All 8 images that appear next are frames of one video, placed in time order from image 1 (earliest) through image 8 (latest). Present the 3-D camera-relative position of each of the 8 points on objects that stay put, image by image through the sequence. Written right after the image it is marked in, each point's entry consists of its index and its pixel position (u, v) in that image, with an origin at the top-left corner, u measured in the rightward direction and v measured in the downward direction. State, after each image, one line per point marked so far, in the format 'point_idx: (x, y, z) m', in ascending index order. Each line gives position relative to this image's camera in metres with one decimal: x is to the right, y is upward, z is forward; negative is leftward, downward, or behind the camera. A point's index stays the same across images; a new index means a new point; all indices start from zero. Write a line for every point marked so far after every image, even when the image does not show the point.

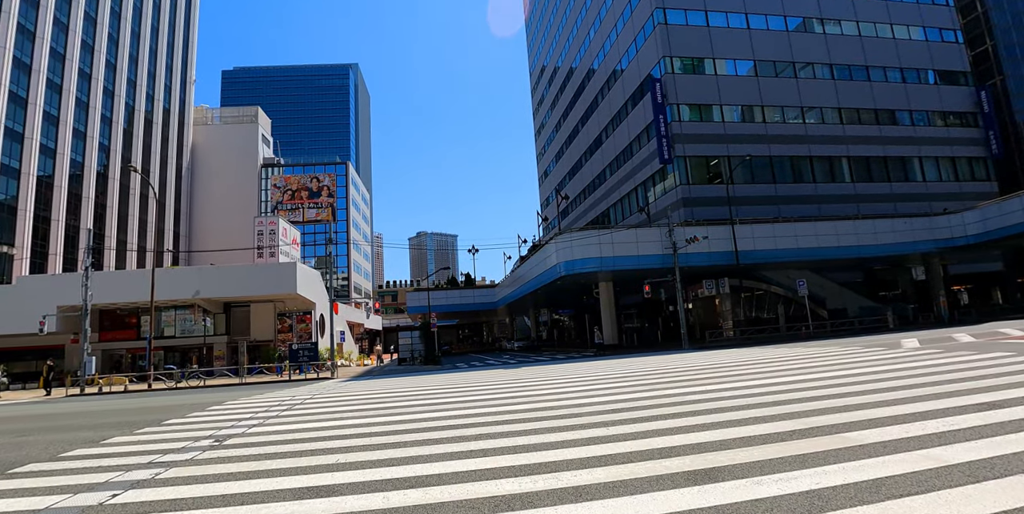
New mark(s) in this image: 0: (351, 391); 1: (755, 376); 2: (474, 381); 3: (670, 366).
0: (-6.0, -4.9, +18.6) m
1: (+6.1, -3.0, +12.7) m
2: (-1.5, -4.8, +19.6) m
3: (+6.0, -4.2, +19.7) m
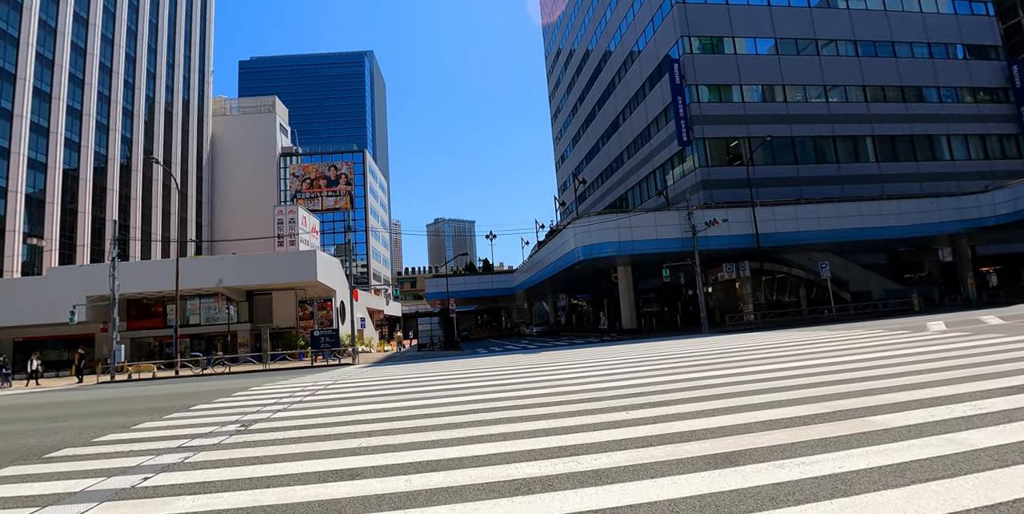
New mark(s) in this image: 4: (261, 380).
0: (-5.3, -4.4, +18.9) m
1: (+6.5, -2.6, +12.5) m
2: (-0.8, -4.2, +19.8) m
3: (+6.7, -3.6, +19.6) m
4: (-9.5, -4.7, +19.0) m
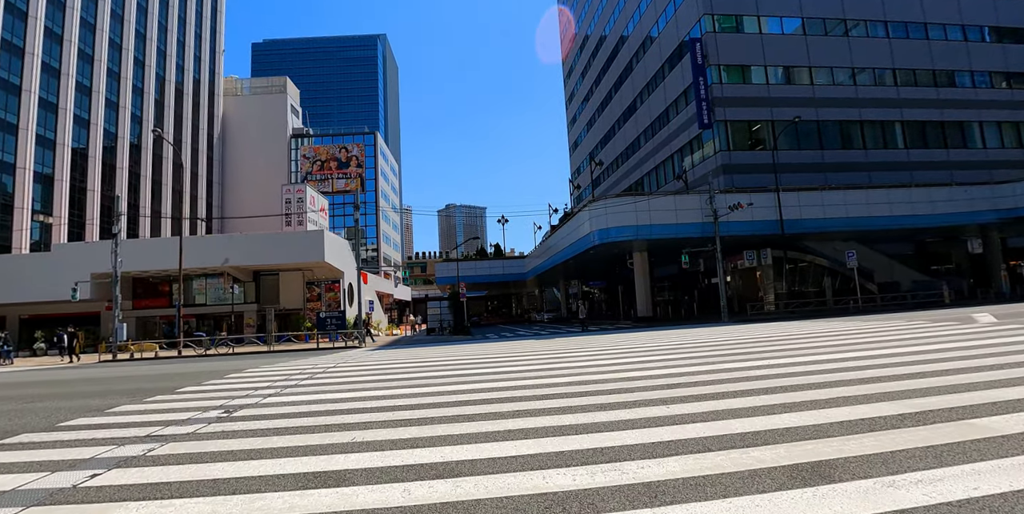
0: (-4.9, -3.6, +18.1) m
1: (+6.9, -2.1, +11.5) m
2: (-0.3, -3.5, +18.9) m
3: (+7.2, -3.0, +18.5) m
4: (-9.0, -3.8, +18.3) m
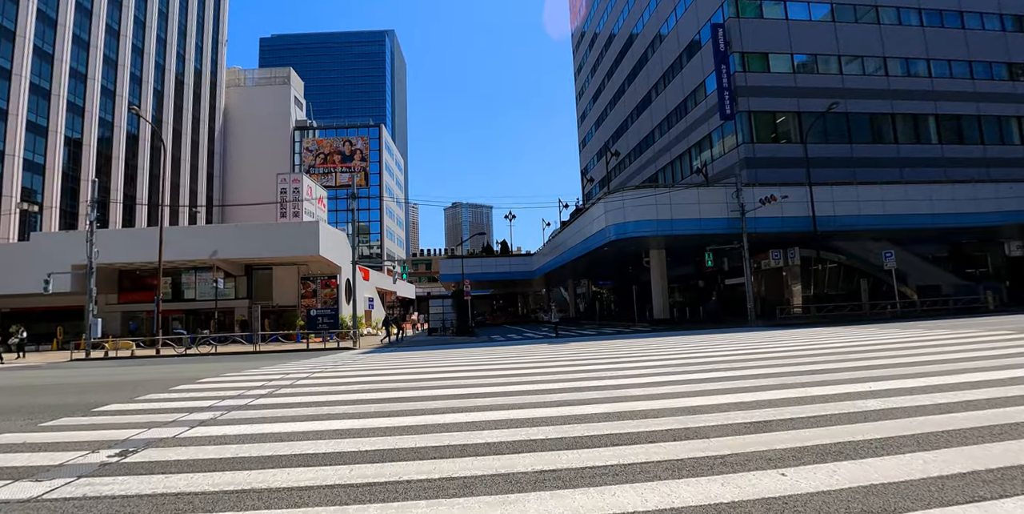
0: (-4.6, -3.4, +16.0) m
1: (+7.1, -2.0, +9.2) m
2: (0.0, -3.3, +16.8) m
3: (+7.5, -2.9, +16.3) m
4: (-8.7, -3.5, +16.3) m
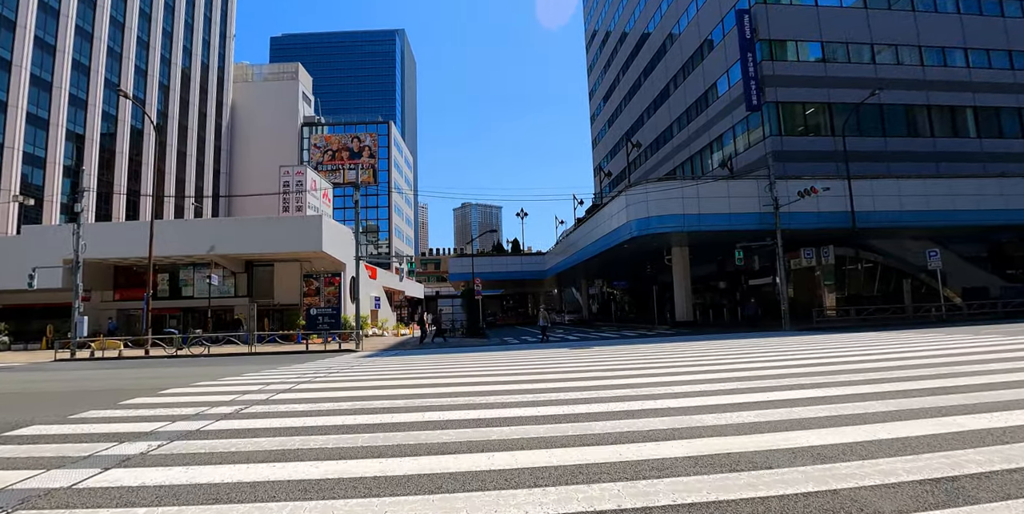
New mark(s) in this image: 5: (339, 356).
0: (-4.1, -3.2, +14.4) m
1: (+7.5, -1.9, +7.4) m
2: (+0.5, -3.1, +15.0) m
3: (+8.0, -2.7, +14.4) m
4: (-8.2, -3.3, +14.7) m
5: (-6.5, -3.8, +19.2) m
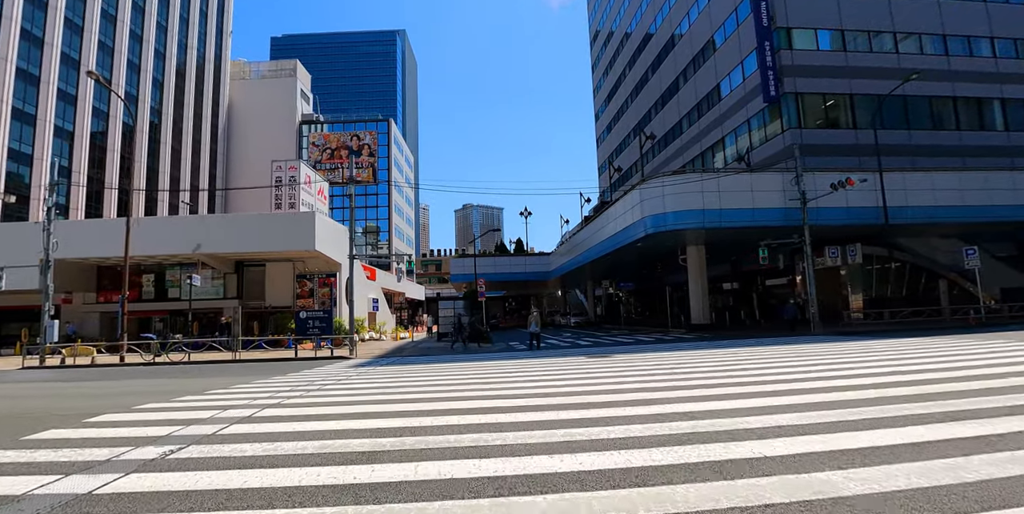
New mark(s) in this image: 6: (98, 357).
0: (-3.8, -3.1, +12.7) m
1: (+7.7, -1.7, +5.6) m
2: (+0.8, -3.0, +13.3) m
3: (+8.3, -2.6, +12.7) m
4: (-8.0, -3.2, +13.0) m
5: (-6.2, -3.7, +17.5) m
6: (-16.2, -3.9, +19.8) m
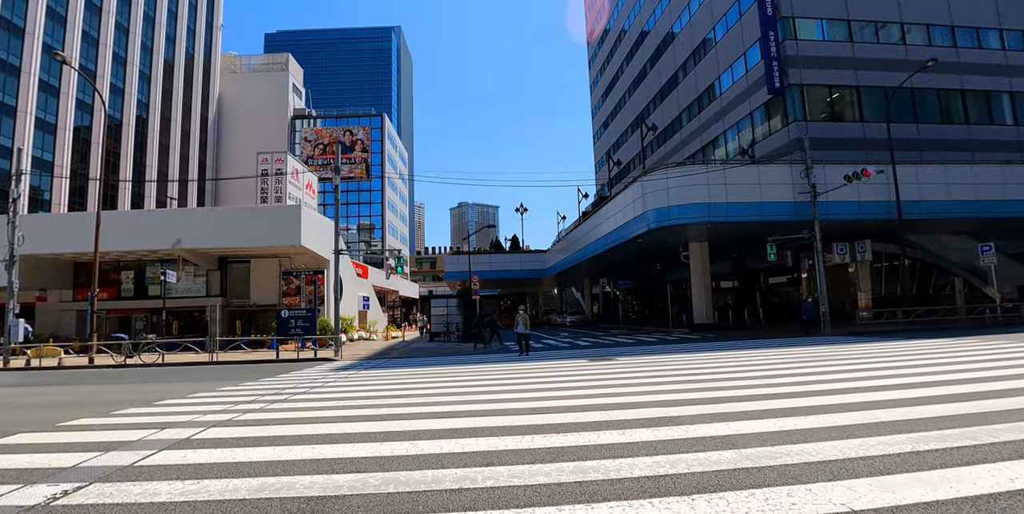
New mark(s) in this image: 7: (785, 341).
0: (-3.9, -2.9, +11.5) m
1: (+7.7, -1.6, +4.6) m
2: (+0.6, -2.9, +12.2) m
3: (+8.2, -2.5, +11.6) m
4: (-8.1, -3.0, +11.8) m
5: (-6.4, -3.5, +16.3) m
6: (-16.3, -3.7, +18.6) m
7: (+10.7, -3.3, +19.7) m
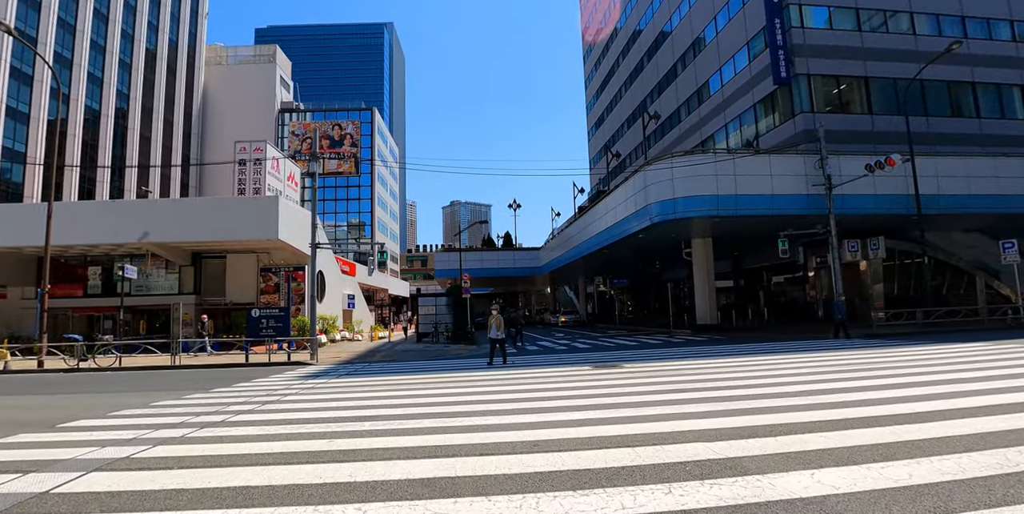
0: (-4.1, -2.7, +9.9) m
1: (+7.7, -1.5, +3.2) m
2: (+0.5, -2.7, +10.7) m
3: (+8.0, -2.4, +10.2) m
4: (-8.2, -2.8, +10.2) m
5: (-6.5, -3.3, +14.7) m
6: (-16.6, -3.5, +16.8) m
7: (+10.5, -3.1, +18.3) m
